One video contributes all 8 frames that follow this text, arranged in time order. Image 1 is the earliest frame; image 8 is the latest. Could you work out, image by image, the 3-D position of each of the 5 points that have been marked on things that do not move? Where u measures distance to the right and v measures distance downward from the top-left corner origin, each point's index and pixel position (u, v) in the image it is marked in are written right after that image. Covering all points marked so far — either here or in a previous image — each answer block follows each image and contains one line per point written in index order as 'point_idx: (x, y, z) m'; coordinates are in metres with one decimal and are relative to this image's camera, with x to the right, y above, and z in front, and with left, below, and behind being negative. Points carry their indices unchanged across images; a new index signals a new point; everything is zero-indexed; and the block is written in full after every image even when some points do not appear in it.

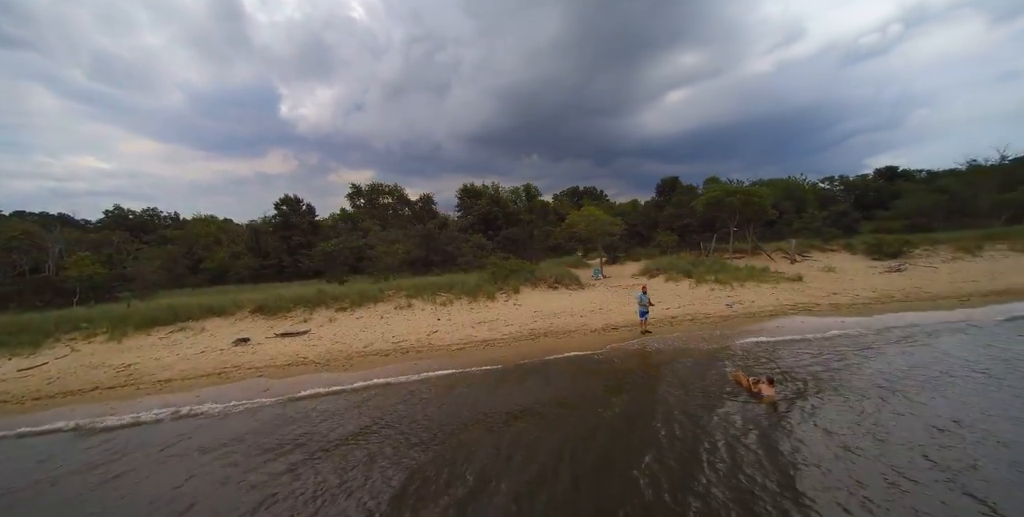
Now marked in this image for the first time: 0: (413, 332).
0: (-3.8, -2.8, +14.8) m
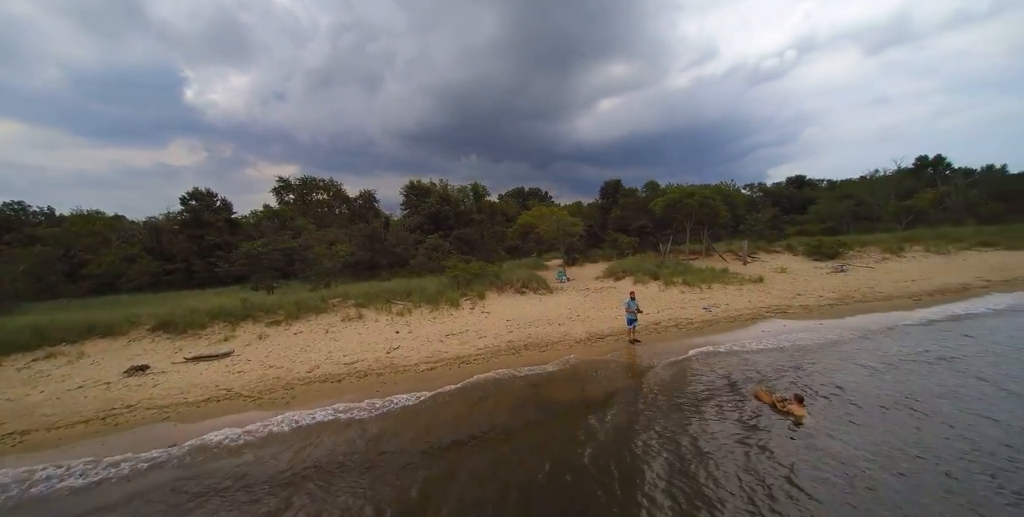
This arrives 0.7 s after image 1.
0: (-4.7, -3.0, +12.6) m
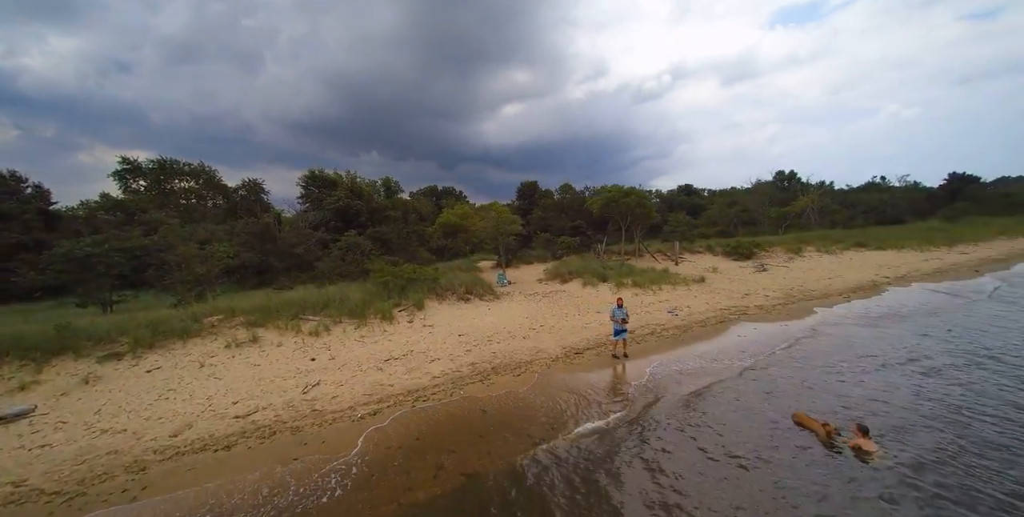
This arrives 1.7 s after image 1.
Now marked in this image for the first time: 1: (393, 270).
0: (-5.6, -3.1, +9.0) m
1: (-5.1, -0.5, +16.7) m
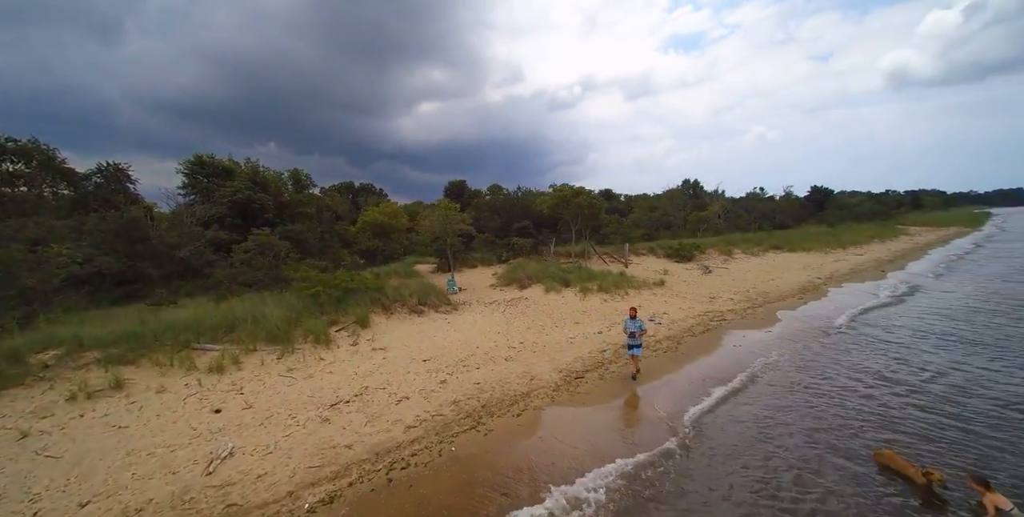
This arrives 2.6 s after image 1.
0: (-5.4, -3.2, +5.8) m
1: (-6.6, -0.7, +13.5) m
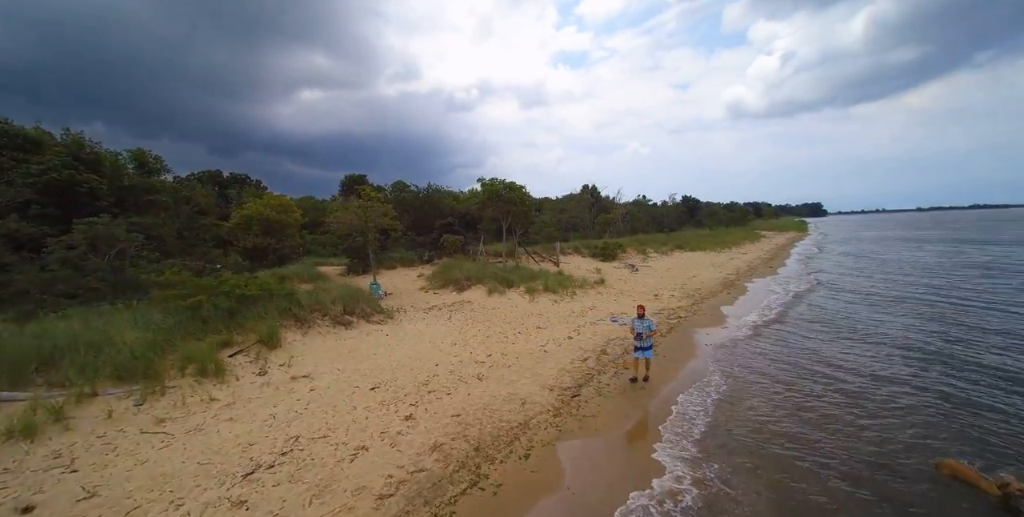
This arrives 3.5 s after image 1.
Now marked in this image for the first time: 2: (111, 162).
0: (-4.8, -3.2, +2.8) m
1: (-7.9, -0.6, +9.9) m
2: (-18.8, +4.6, +18.4) m
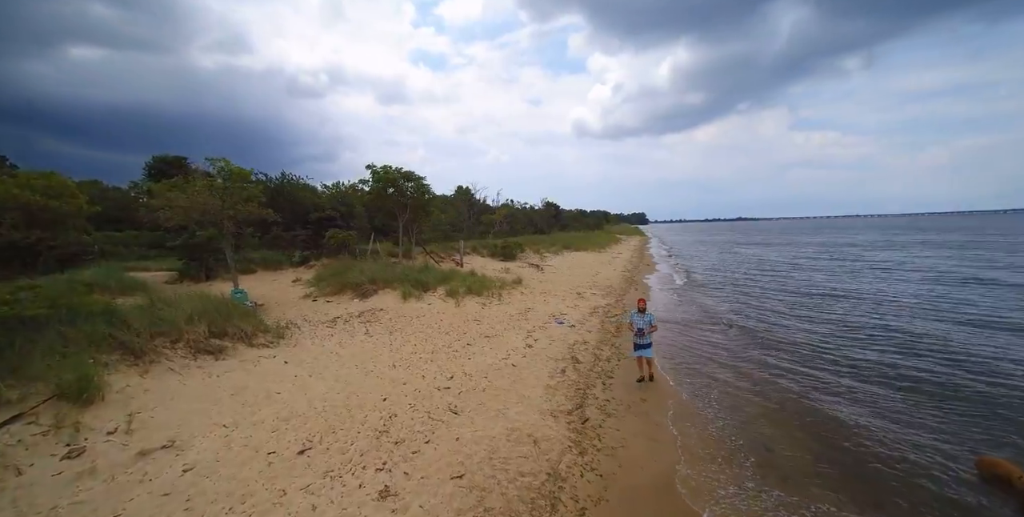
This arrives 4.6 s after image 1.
0: (-3.2, -3.1, -0.2) m
1: (-8.5, -0.6, +5.5) m
2: (-21.6, +4.6, +9.8) m
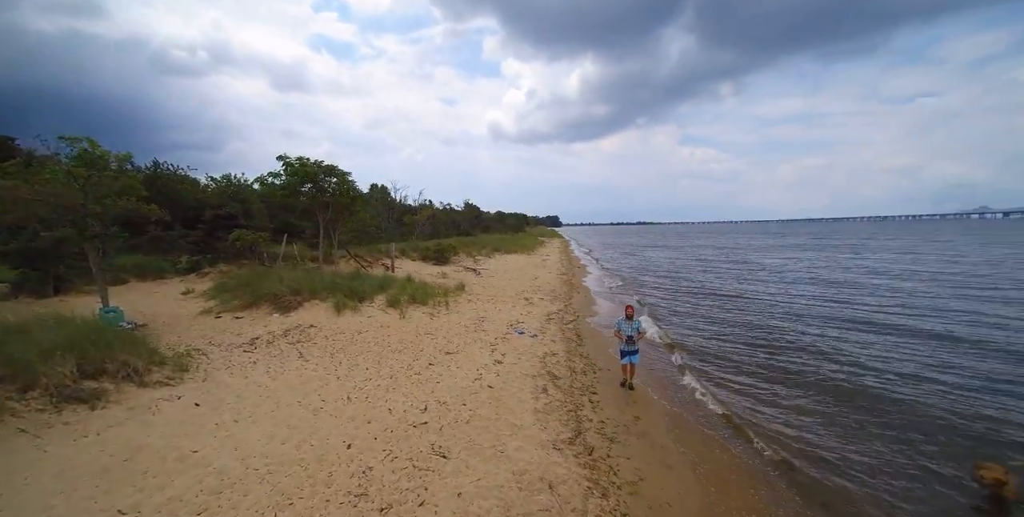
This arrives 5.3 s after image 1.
0: (-1.9, -3.3, -1.5) m
1: (-8.2, -0.8, +3.0) m
2: (-22.0, +4.3, +4.5) m
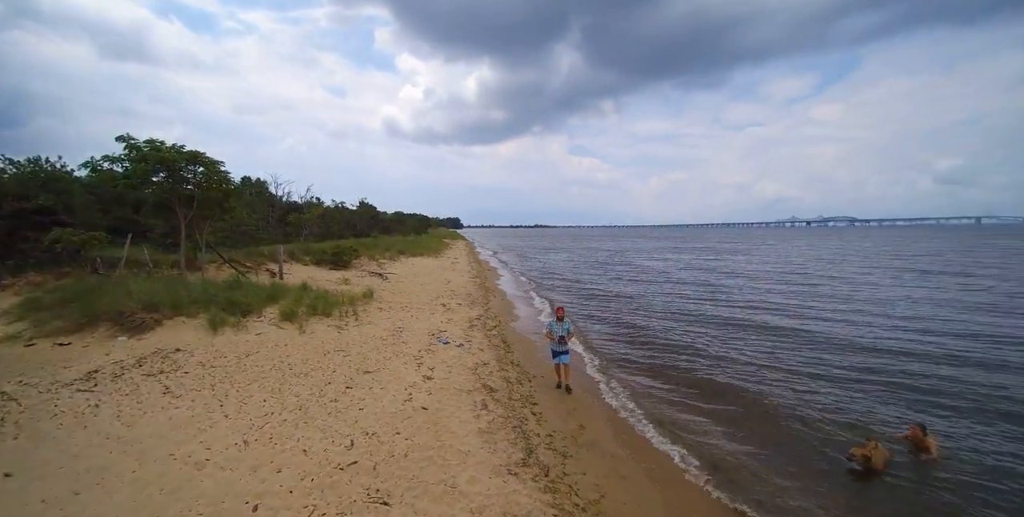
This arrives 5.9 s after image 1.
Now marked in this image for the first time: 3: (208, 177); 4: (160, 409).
0: (-0.7, -3.4, -2.3) m
1: (-8.0, -1.0, +0.4) m
2: (-21.7, +4.1, -1.6) m
3: (-12.5, +3.4, +16.1) m
4: (-5.4, -2.3, +5.8) m
